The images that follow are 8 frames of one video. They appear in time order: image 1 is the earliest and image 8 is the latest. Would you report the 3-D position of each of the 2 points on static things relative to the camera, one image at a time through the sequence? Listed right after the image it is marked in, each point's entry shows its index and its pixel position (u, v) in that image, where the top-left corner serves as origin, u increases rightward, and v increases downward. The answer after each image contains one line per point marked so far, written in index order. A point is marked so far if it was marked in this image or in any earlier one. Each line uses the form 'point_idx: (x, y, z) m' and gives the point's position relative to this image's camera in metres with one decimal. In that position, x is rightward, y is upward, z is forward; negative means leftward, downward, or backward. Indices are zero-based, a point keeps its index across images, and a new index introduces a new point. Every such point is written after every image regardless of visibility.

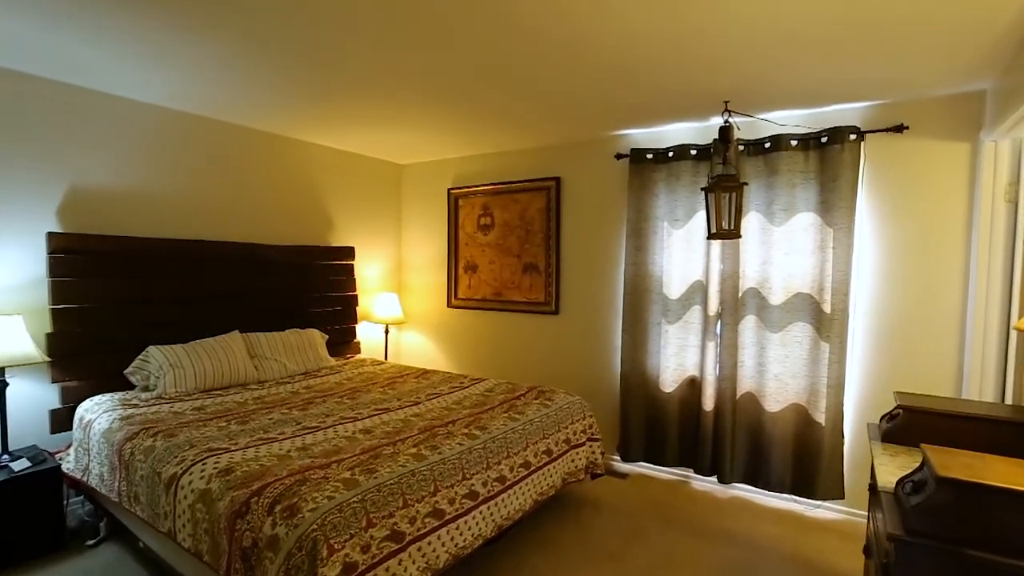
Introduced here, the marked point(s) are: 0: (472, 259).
0: (-0.3, +0.3, +4.6) m
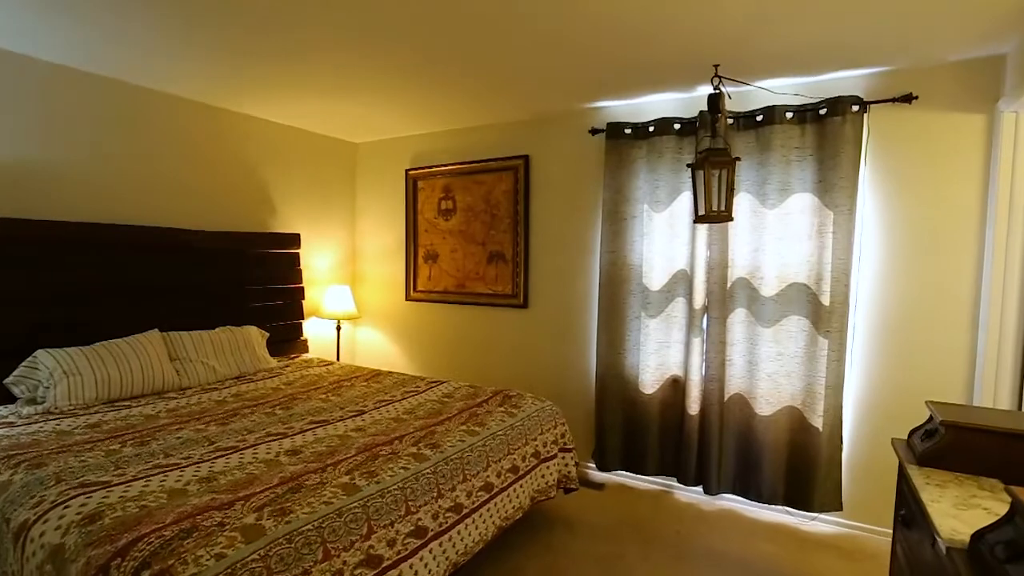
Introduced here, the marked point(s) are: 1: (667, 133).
0: (-0.6, +0.3, +4.1) m
1: (+0.9, +0.9, +3.1) m
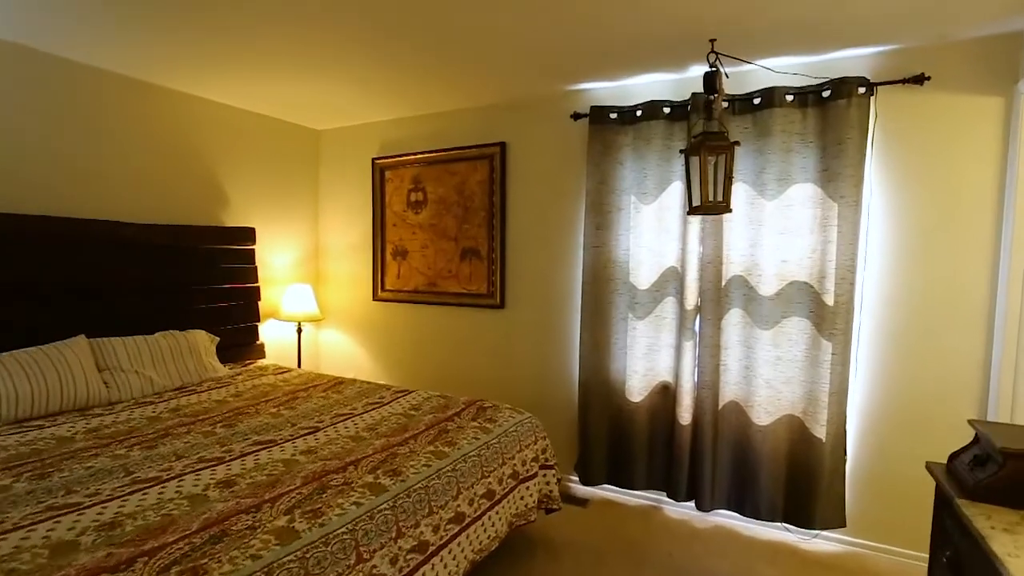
0: (-0.8, +0.3, +3.8) m
1: (+0.8, +0.9, +2.8) m
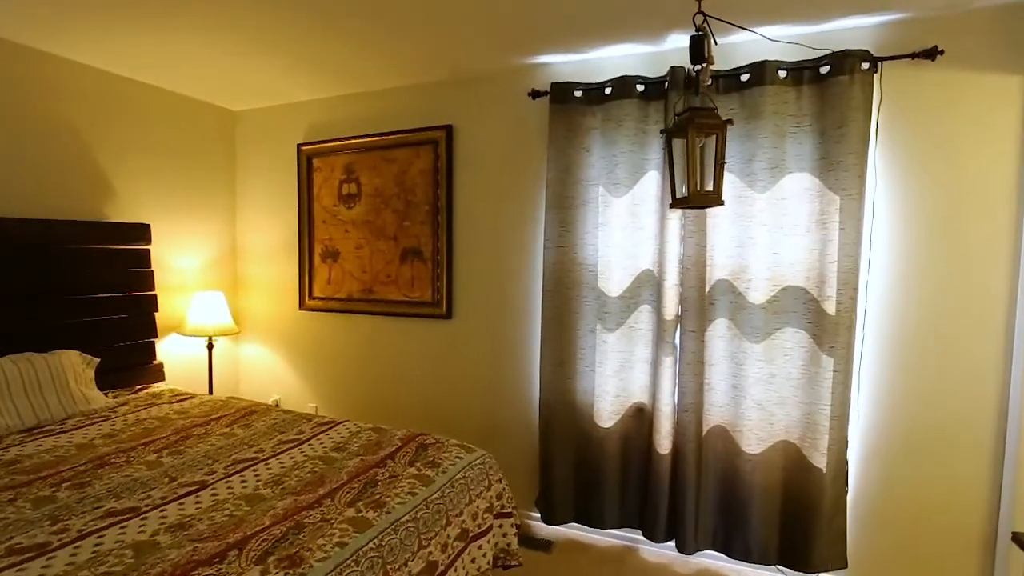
0: (-1.1, +0.3, +3.3) m
1: (+0.5, +0.9, +2.4) m
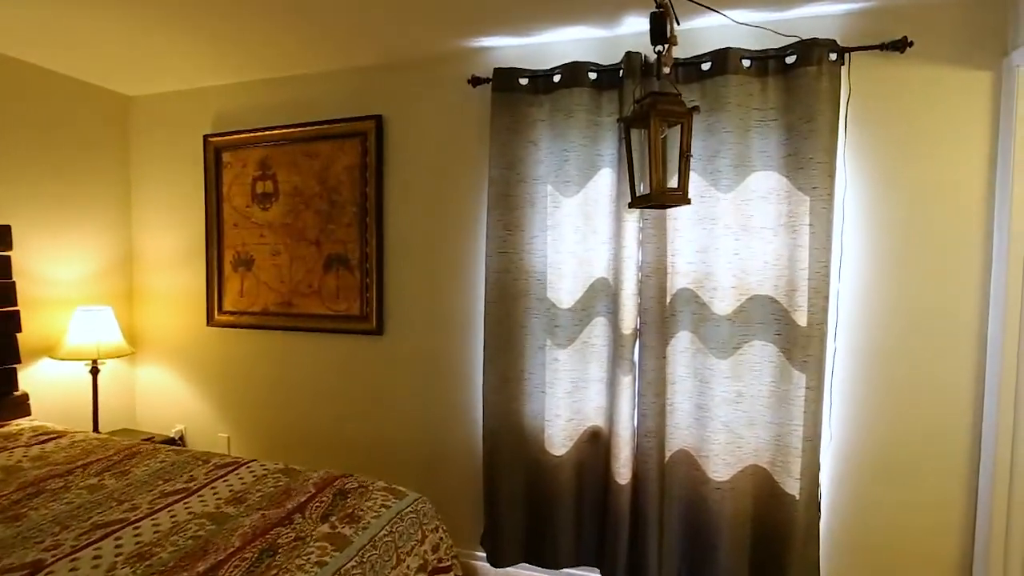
0: (-1.4, +0.2, +2.9) m
1: (+0.3, +0.8, +2.2) m
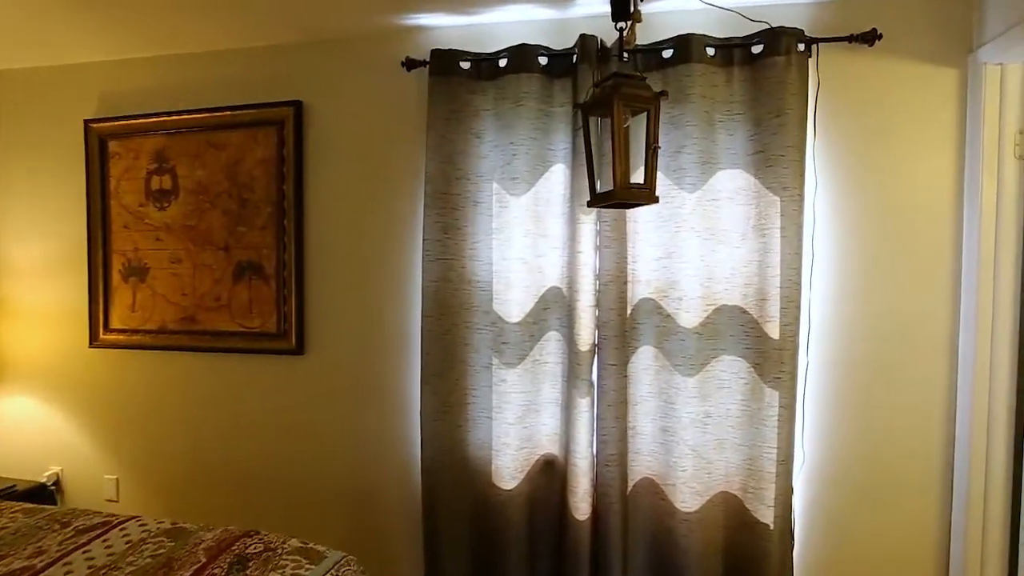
0: (-1.7, +0.2, +2.4) m
1: (+0.1, +0.8, +1.9) m
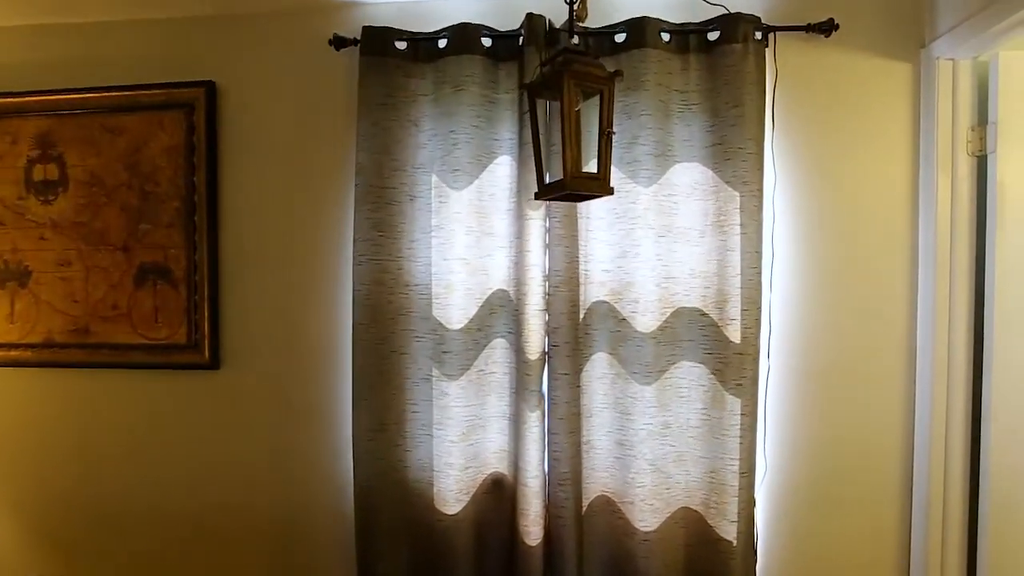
0: (-1.9, +0.1, +2.1) m
1: (-0.1, +0.8, +1.8) m
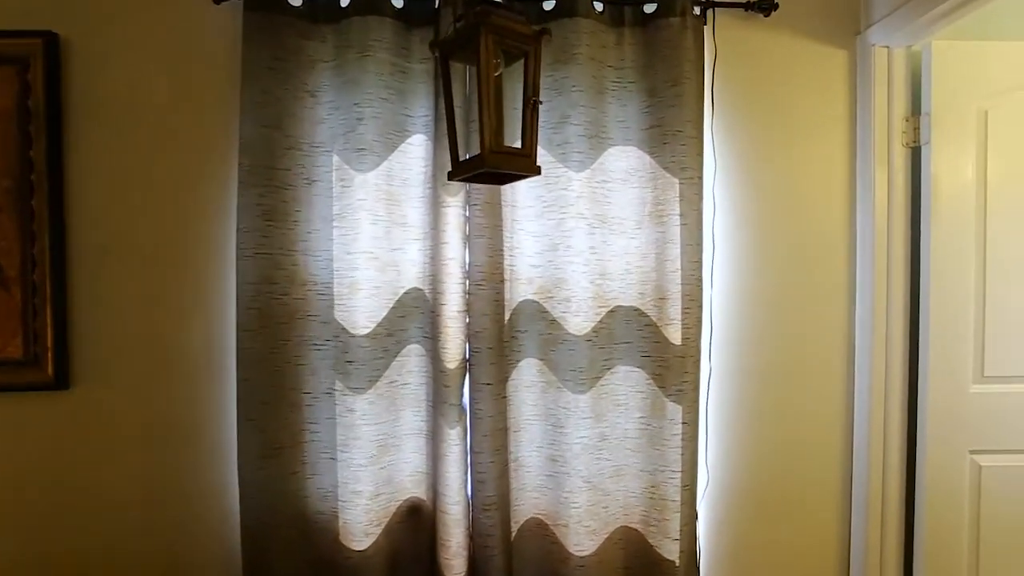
0: (-2.2, +0.1, +1.6) m
1: (-0.4, +0.8, +1.5) m
